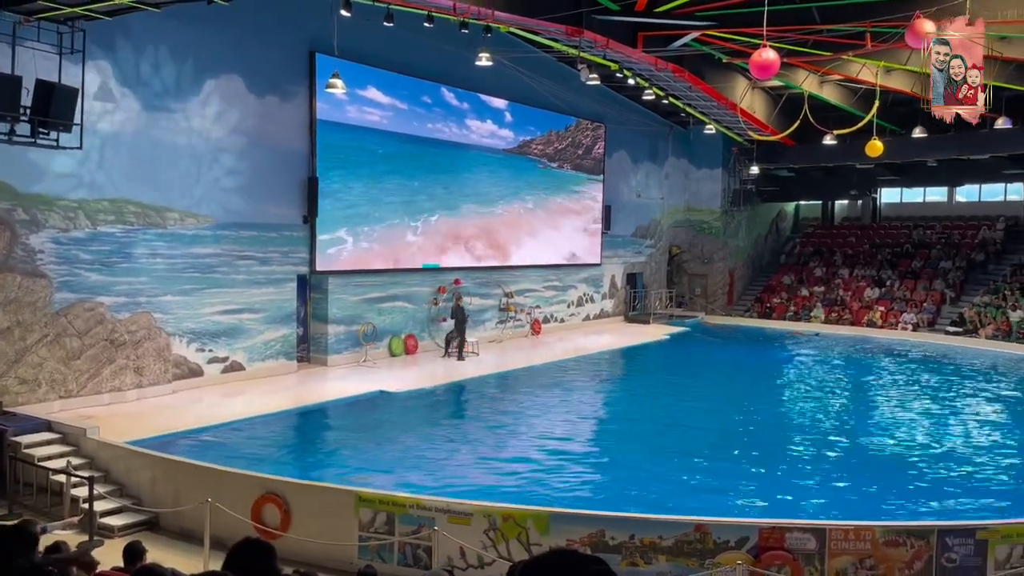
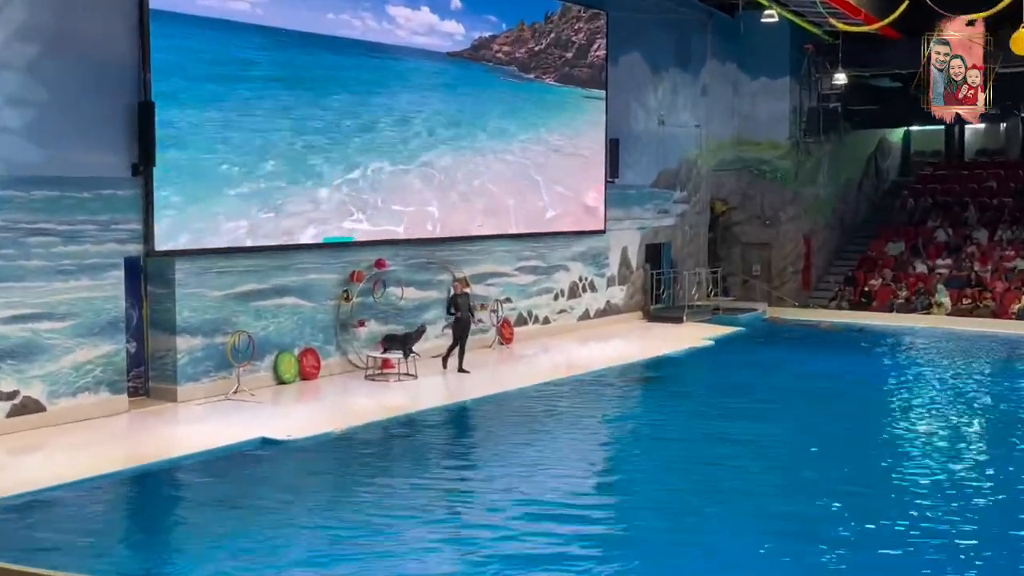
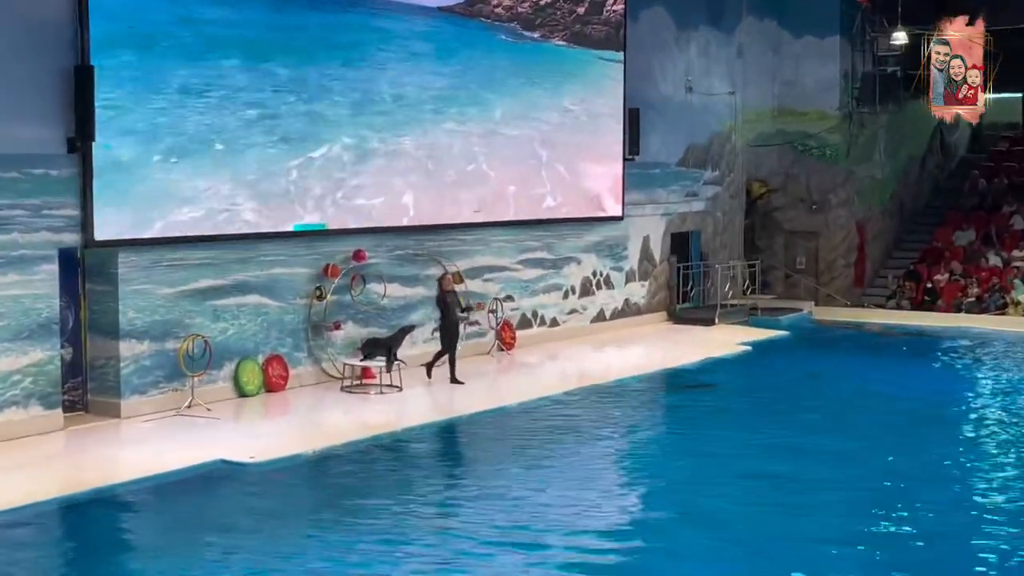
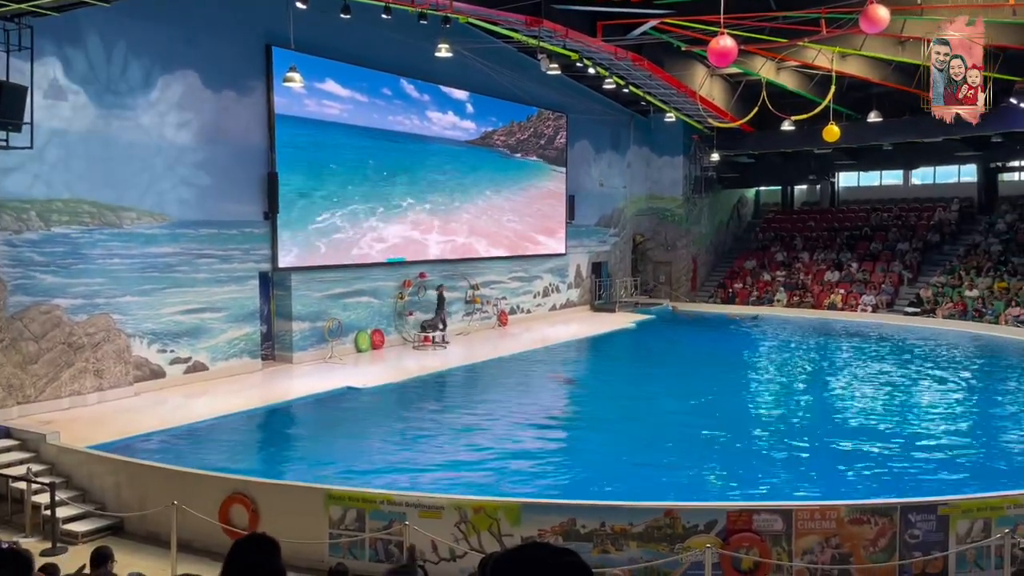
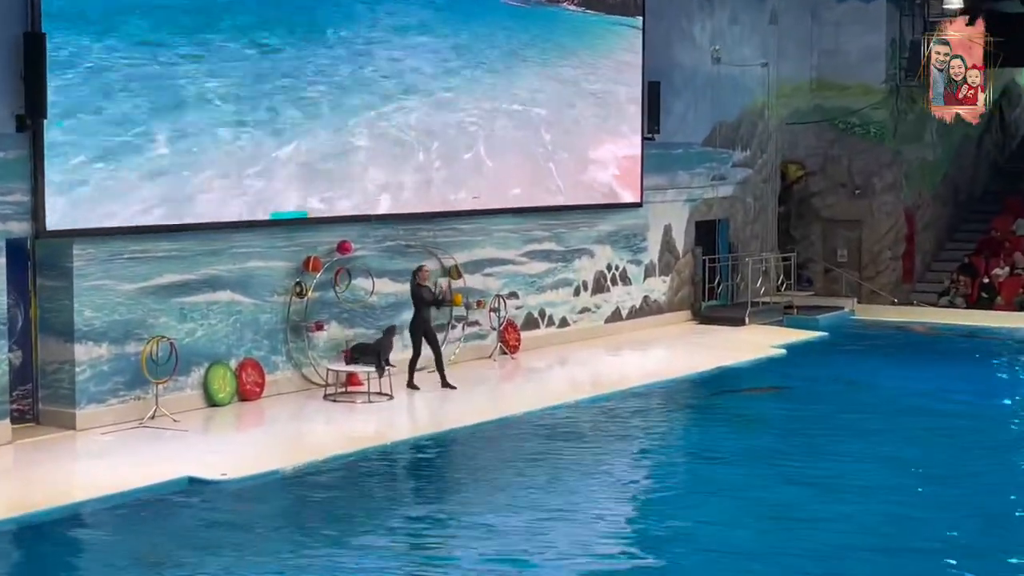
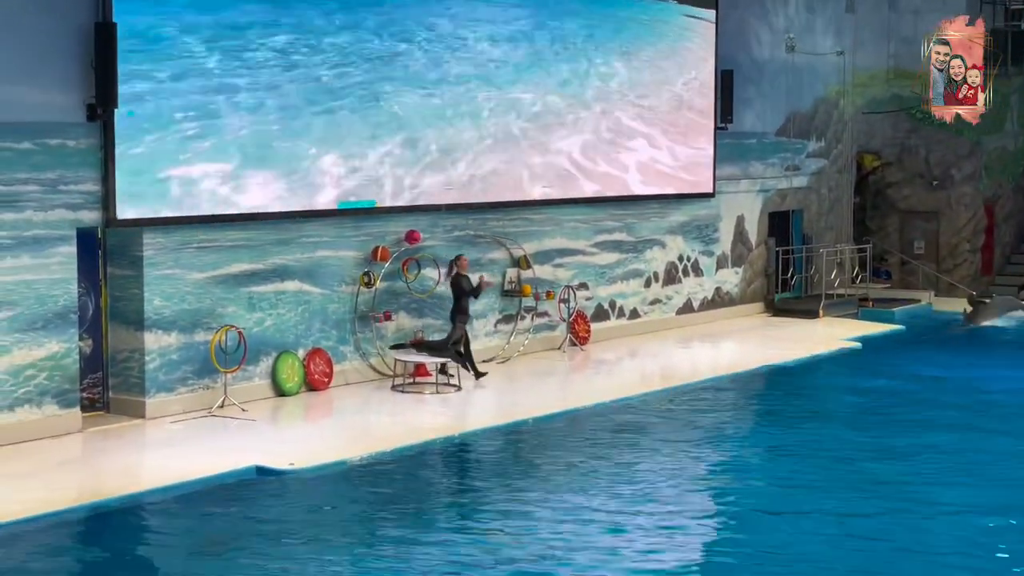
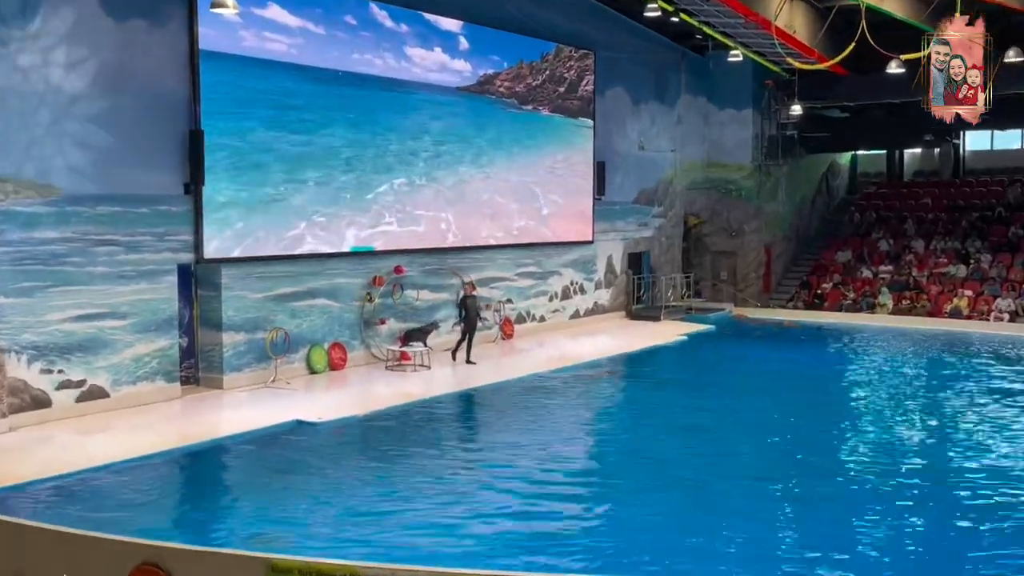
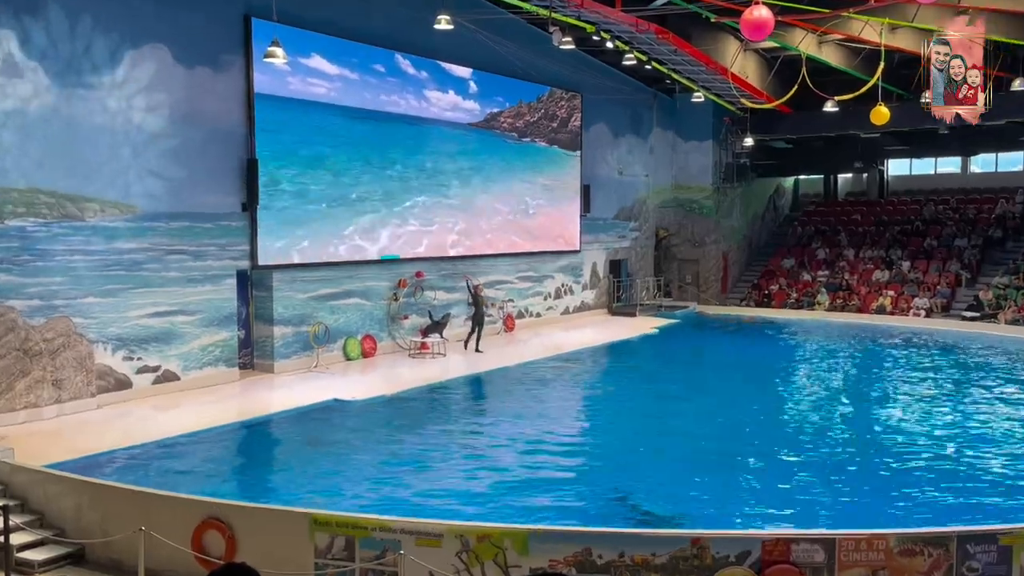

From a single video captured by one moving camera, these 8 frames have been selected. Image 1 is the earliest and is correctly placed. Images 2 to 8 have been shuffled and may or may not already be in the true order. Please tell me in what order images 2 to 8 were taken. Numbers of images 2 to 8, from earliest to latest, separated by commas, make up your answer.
4, 8, 7, 2, 3, 5, 6
